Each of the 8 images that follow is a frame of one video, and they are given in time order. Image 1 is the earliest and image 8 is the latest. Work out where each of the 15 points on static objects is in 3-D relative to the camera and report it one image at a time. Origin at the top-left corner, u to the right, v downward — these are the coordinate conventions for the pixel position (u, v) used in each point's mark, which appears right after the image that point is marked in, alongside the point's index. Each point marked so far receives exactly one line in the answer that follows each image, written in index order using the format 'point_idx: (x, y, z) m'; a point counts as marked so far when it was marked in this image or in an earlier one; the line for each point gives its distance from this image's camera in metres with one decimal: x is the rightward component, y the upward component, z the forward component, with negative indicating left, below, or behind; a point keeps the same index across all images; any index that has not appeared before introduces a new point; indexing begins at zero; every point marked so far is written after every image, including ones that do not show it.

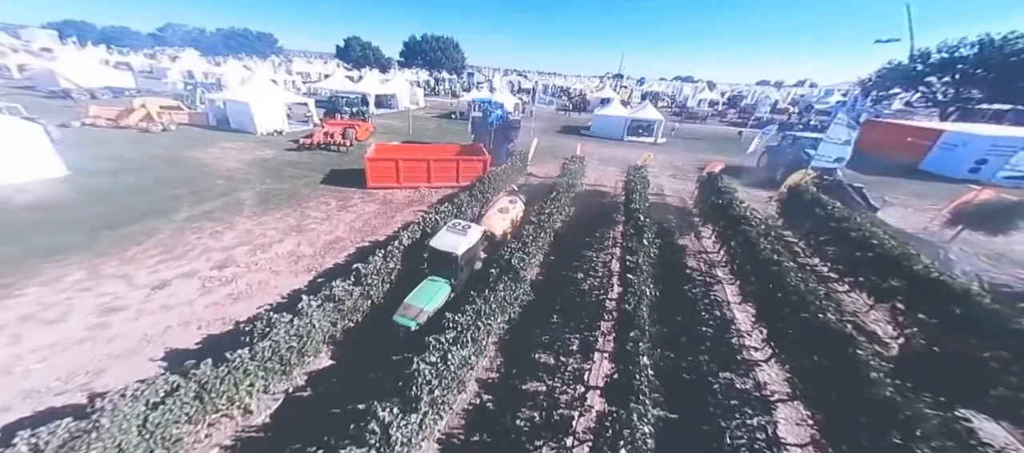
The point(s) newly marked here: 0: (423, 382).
0: (-1.7, -2.7, +6.6) m
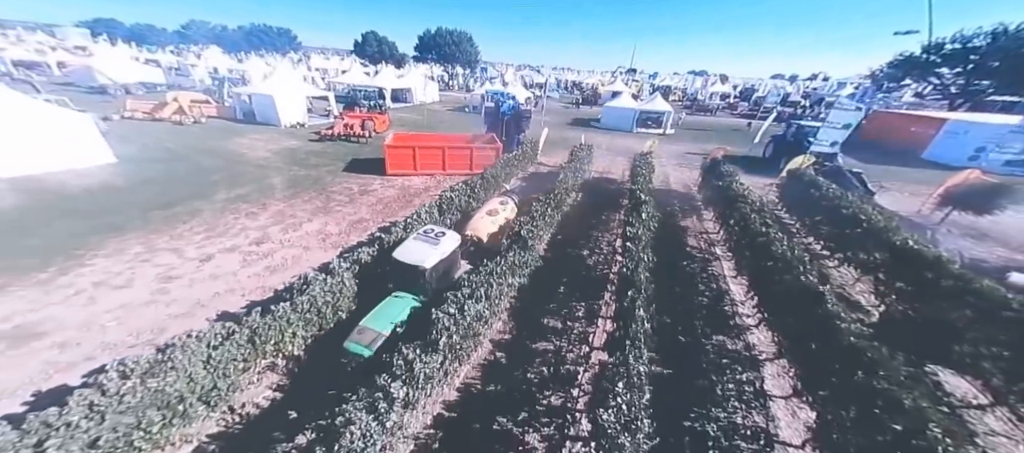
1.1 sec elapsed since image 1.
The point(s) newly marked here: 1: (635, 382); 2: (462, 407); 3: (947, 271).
0: (-1.5, -2.0, +7.5) m
1: (+2.5, -2.8, +6.5) m
2: (-1.2, -4.3, +7.6) m
3: (+13.1, -1.1, +10.2) m
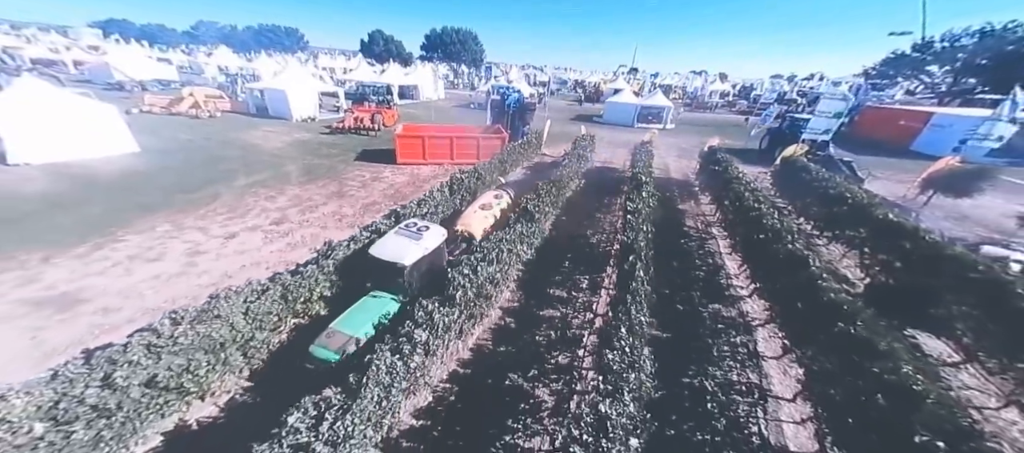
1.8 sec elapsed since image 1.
0: (-1.2, -1.2, +8.2) m
1: (+2.7, -2.1, +7.1) m
2: (-0.9, -3.5, +8.2) m
3: (+13.4, -0.4, +10.8) m
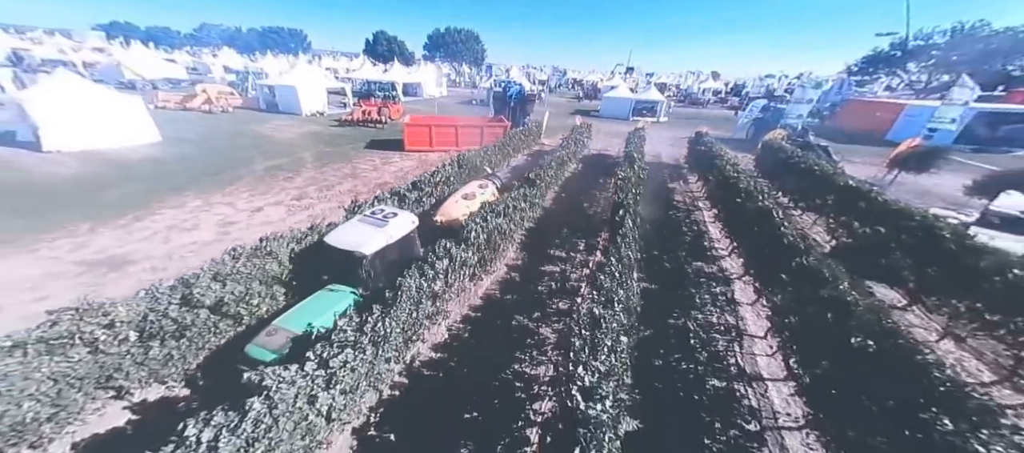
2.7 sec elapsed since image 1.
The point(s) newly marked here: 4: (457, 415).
0: (-1.1, -0.1, +9.3) m
1: (+2.9, -0.9, +8.2) m
2: (-0.8, -2.4, +9.3) m
3: (+13.6, +0.7, +12.0) m
4: (-1.2, -4.0, +6.5) m
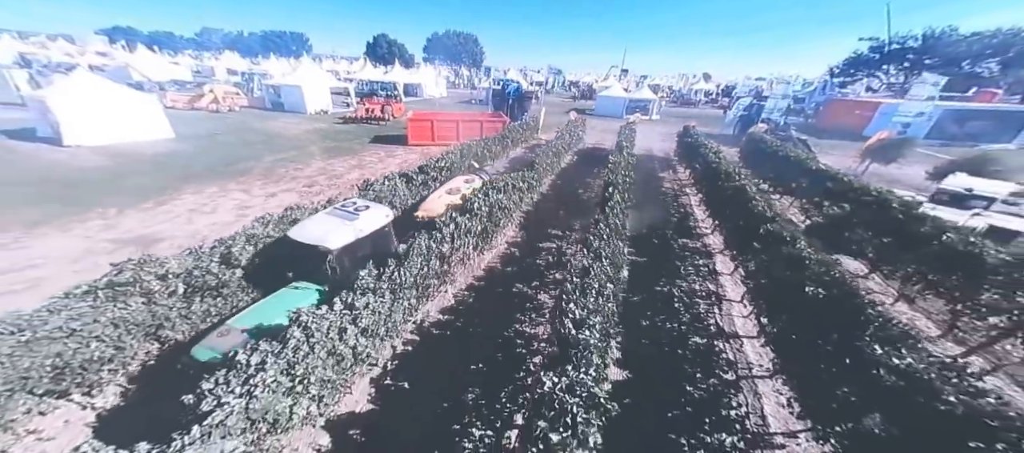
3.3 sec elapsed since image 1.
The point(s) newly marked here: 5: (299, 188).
0: (-1.1, +0.7, +10.2) m
1: (+2.9, -0.1, +9.1) m
2: (-0.8, -1.7, +10.1) m
3: (+13.5, +1.5, +13.0) m
4: (-1.1, -3.2, +7.4) m
5: (-10.2, +1.8, +15.1) m
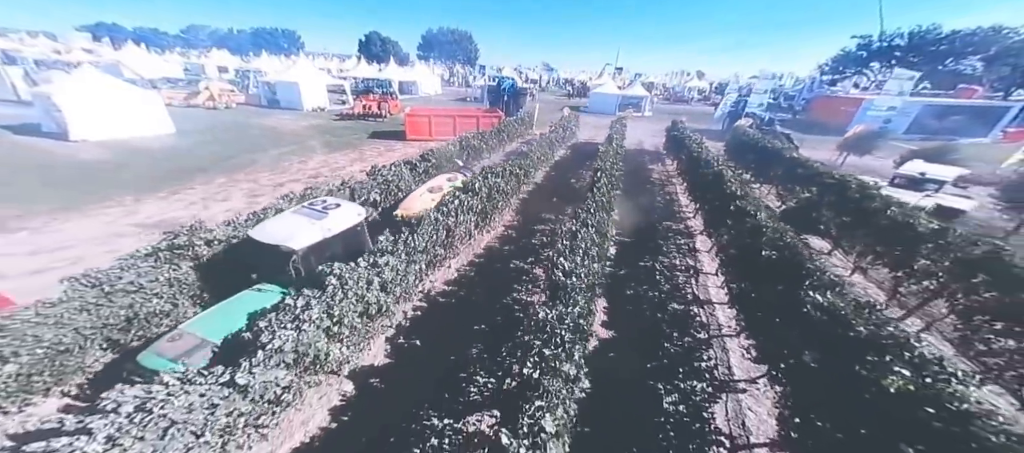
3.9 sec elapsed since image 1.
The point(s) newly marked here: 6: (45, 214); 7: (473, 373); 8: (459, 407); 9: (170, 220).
0: (-1.2, +1.3, +11.1) m
1: (+2.8, +0.5, +10.2) m
2: (-0.8, -1.0, +11.1) m
3: (+13.3, +2.2, +14.2) m
4: (-1.2, -2.6, +8.3) m
5: (-10.4, +2.3, +15.9) m
6: (-17.5, +0.6, +11.9) m
7: (-0.9, -3.2, +6.9) m
8: (-1.1, -3.6, +6.2) m
9: (-12.8, +0.3, +11.8) m
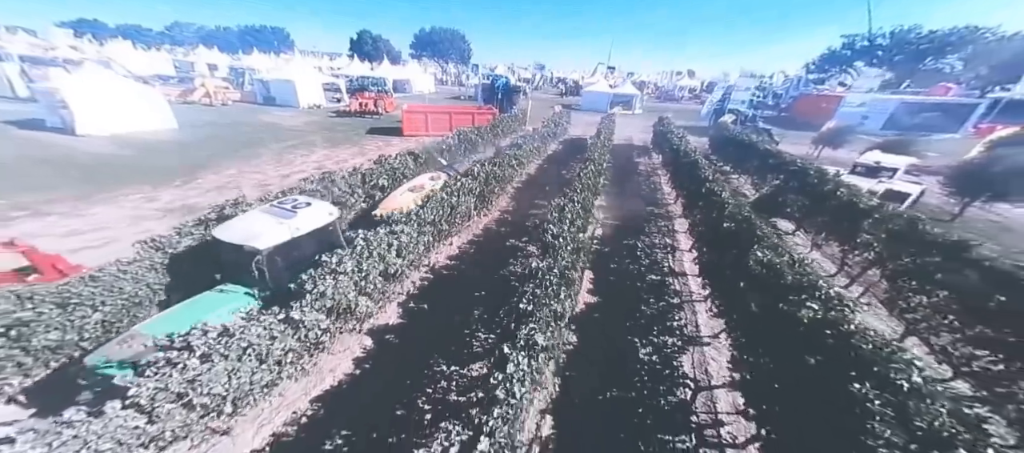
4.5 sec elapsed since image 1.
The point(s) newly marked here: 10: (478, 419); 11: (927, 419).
0: (-1.4, +1.9, +12.2) m
1: (+2.7, +1.2, +11.4) m
2: (-1.0, -0.4, +12.2) m
3: (+13.1, +3.0, +15.6) m
4: (-1.3, -2.0, +9.5) m
5: (-10.7, +2.9, +16.8) m
6: (-17.7, +1.1, +12.7) m
7: (-0.9, -2.6, +8.1) m
8: (-1.1, -3.0, +7.4) m
9: (-12.9, +0.8, +12.7) m
10: (-0.4, -2.6, +4.4) m
11: (+5.2, -2.5, +4.0) m
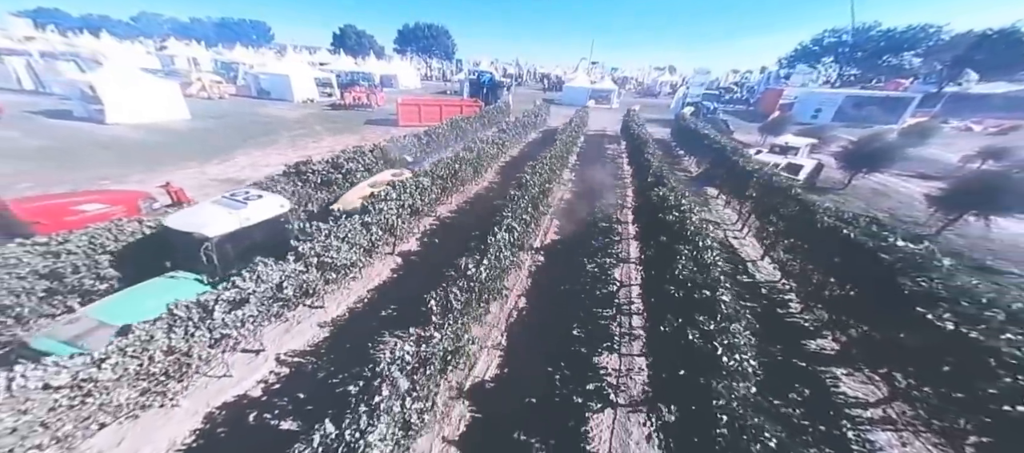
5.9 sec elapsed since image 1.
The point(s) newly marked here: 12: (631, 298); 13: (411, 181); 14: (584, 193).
0: (-2.1, +3.7, +15.9) m
1: (+1.9, +3.0, +15.2) m
2: (-1.7, +1.4, +15.9) m
3: (+12.1, +5.0, +19.8) m
4: (-1.8, -0.3, +13.2) m
5: (-11.6, +4.6, +20.0) m
6: (-18.4, +2.6, +15.6) m
7: (-1.4, -0.8, +11.8) m
8: (-1.6, -1.2, +11.1) m
9: (-13.7, +2.4, +15.8) m
10: (-0.8, -0.9, +8.2) m
11: (+4.8, -0.7, +8.0) m
12: (+3.8, -2.2, +10.5) m
13: (-3.8, +1.6, +12.0) m
14: (+3.7, +1.9, +17.4) m
